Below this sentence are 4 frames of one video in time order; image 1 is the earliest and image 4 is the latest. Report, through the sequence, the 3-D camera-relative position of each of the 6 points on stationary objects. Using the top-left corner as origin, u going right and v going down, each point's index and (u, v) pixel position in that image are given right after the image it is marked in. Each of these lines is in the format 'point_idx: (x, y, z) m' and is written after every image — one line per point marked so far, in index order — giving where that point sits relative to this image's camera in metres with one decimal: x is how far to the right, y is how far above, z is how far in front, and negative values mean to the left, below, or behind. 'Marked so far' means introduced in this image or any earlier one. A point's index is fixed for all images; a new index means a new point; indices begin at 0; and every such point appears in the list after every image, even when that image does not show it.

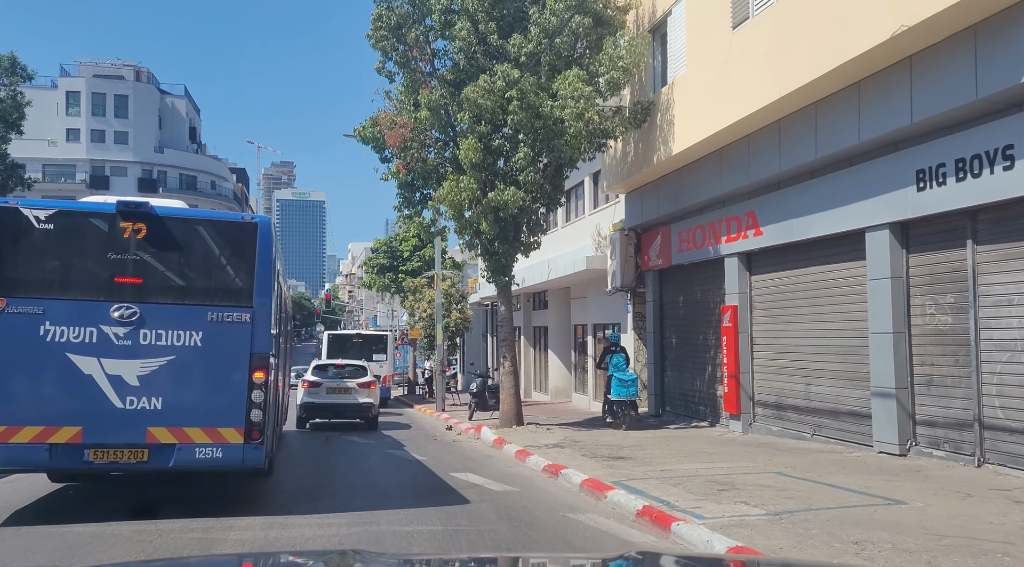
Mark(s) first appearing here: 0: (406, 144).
0: (-2.1, +2.7, +15.5) m
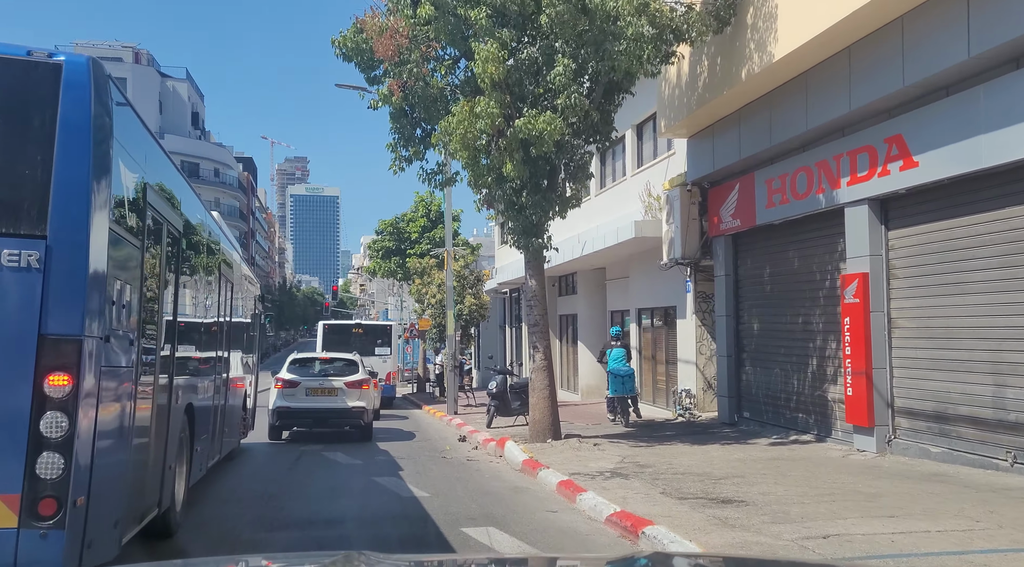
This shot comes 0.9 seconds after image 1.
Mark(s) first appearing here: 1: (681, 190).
0: (-1.6, +3.2, +11.4) m
1: (+3.1, +1.7, +14.7) m
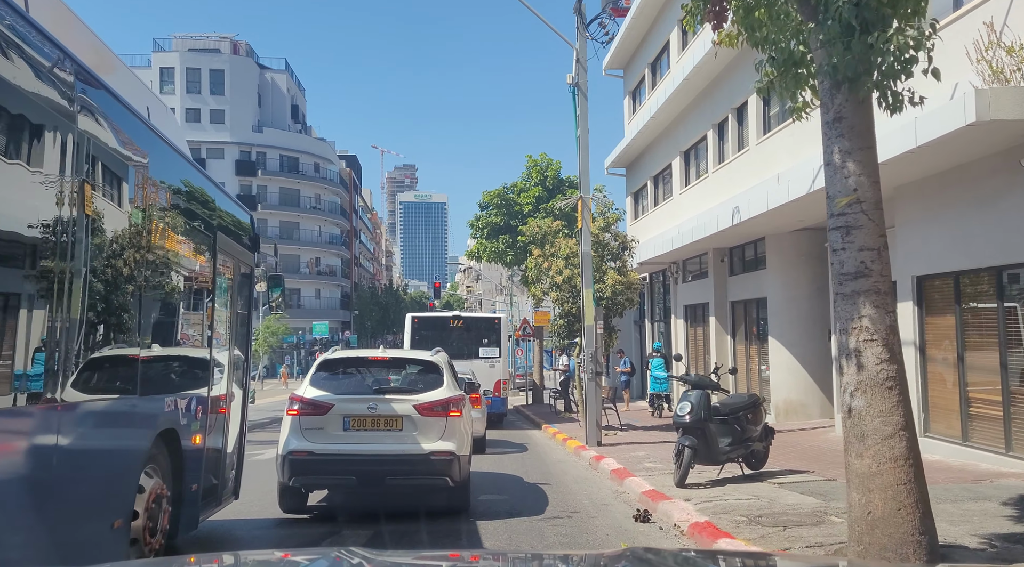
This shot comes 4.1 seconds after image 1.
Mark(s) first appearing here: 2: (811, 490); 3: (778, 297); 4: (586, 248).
0: (+0.1, +3.9, +4.3) m
1: (+5.2, +2.5, +6.9) m
2: (+3.2, -2.2, +8.5) m
3: (+5.6, -0.3, +16.0) m
4: (+1.4, +0.7, +14.9) m
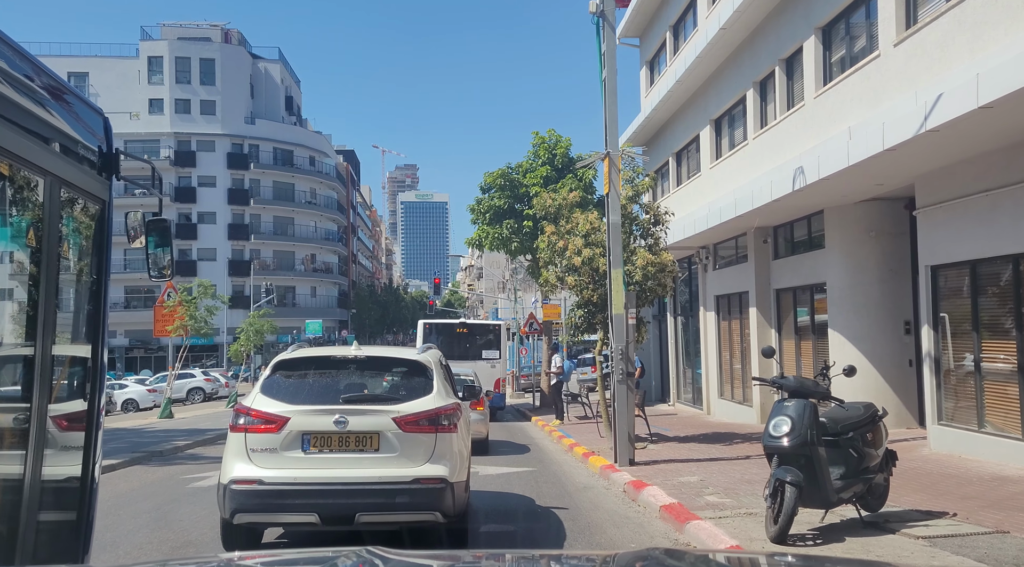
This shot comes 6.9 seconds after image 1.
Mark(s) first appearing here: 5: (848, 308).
0: (+0.2, +4.2, +1.3) m
1: (+5.3, +2.8, +4.0) m
2: (+3.3, -1.9, +5.5) m
3: (+5.7, +0.1, +13.1) m
4: (+1.5, +1.0, +12.0) m
5: (+5.9, -0.4, +14.0) m
